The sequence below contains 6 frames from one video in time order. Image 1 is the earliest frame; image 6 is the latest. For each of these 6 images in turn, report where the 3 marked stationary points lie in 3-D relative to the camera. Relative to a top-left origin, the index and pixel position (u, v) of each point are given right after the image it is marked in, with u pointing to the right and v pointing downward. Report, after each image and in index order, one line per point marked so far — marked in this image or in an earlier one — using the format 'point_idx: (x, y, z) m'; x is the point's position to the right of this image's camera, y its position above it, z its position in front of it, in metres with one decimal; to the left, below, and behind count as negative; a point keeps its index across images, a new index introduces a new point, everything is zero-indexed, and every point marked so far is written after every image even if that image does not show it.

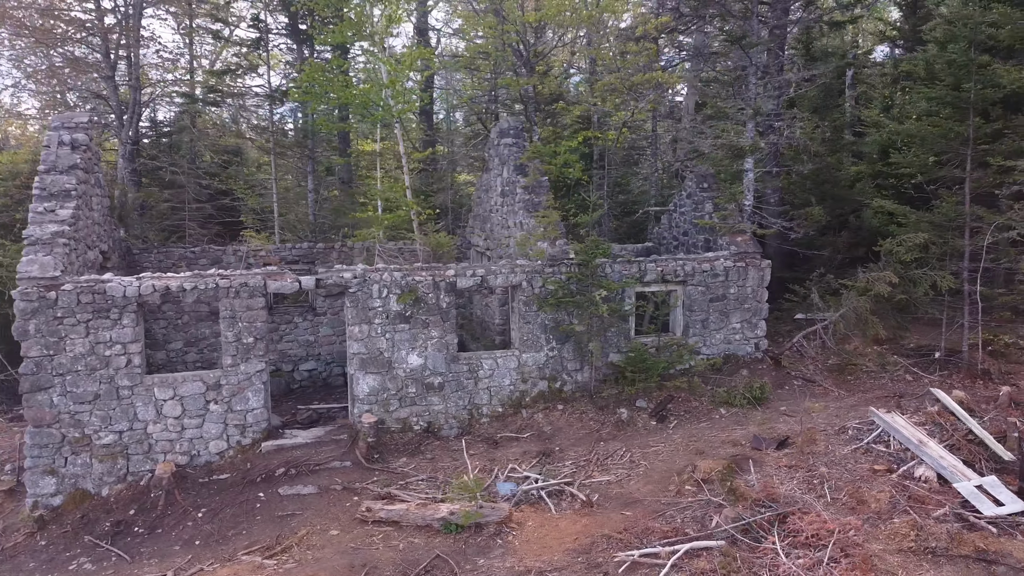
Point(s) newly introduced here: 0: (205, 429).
0: (-3.2, -1.5, +8.3) m
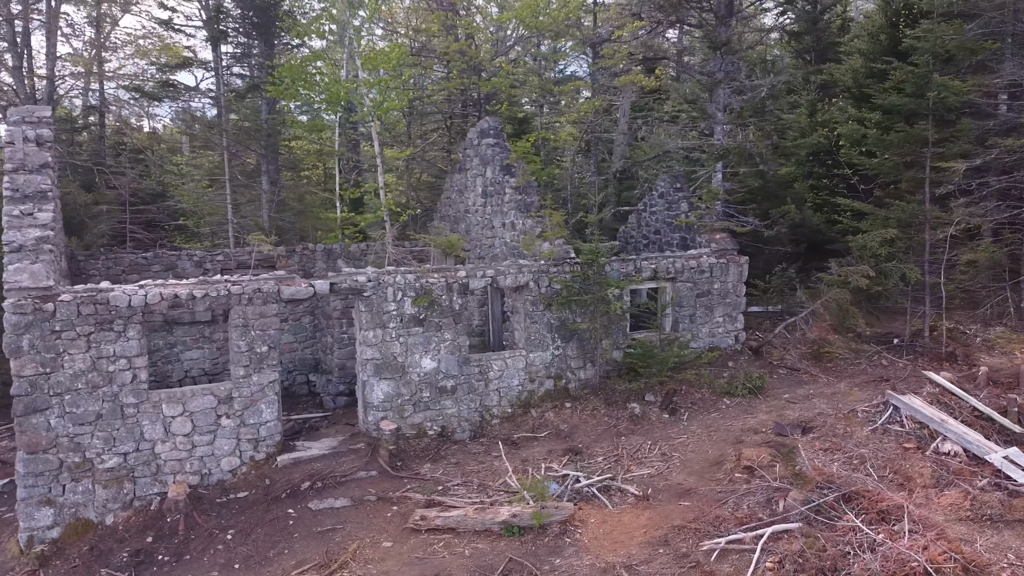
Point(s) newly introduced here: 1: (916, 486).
0: (-2.9, -1.5, +7.8) m
1: (+3.3, -1.6, +6.6) m
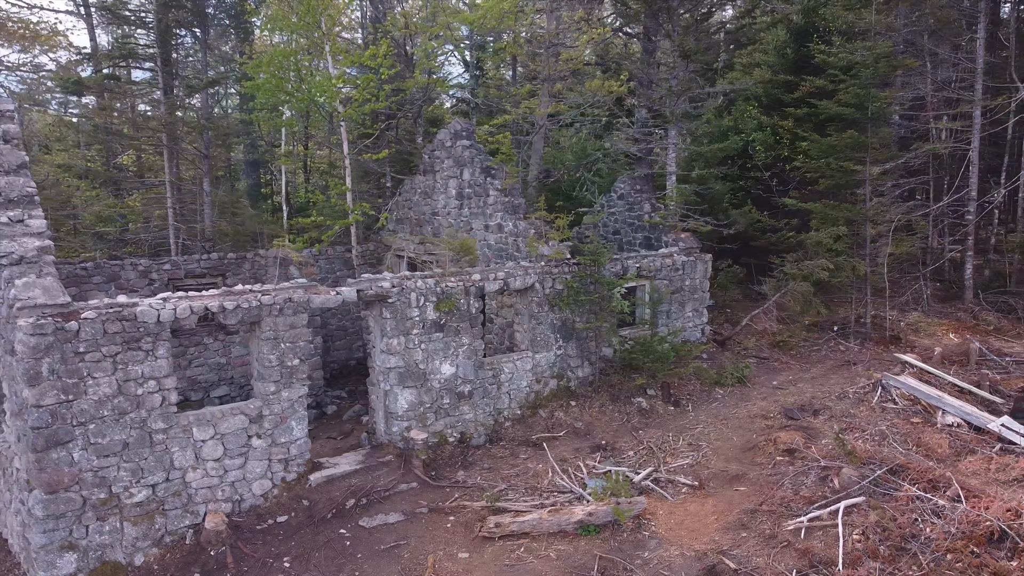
0: (-2.4, -1.6, +7.2) m
1: (+3.9, -1.5, +7.4) m
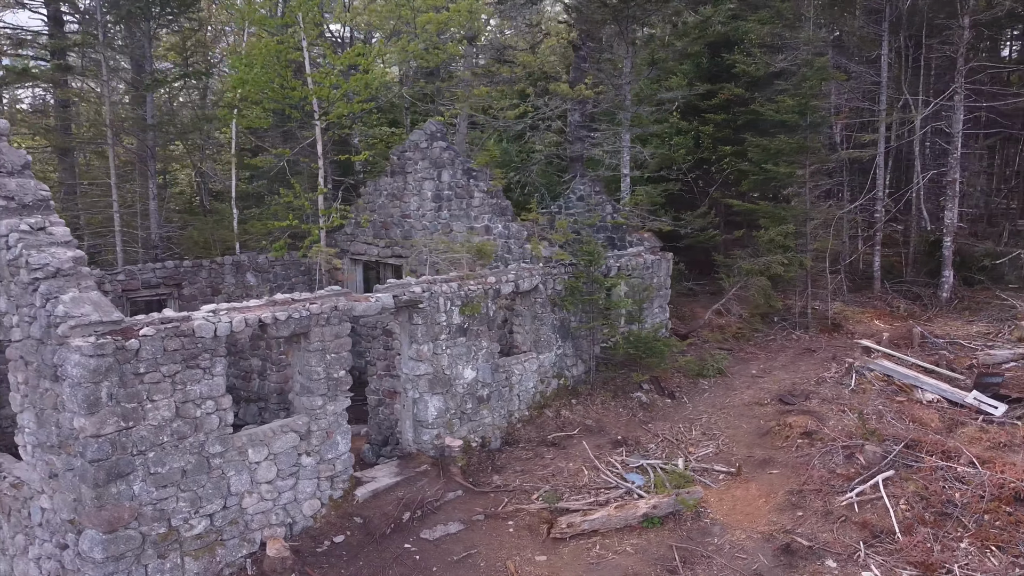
0: (-1.8, -1.7, +6.8) m
1: (+4.3, -1.4, +8.2) m
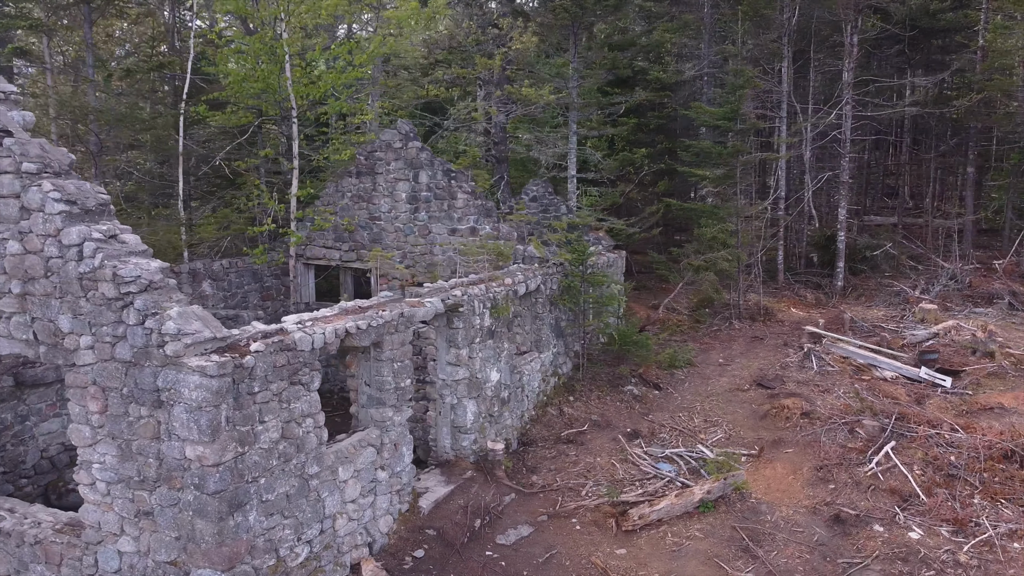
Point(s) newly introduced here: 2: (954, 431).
0: (-1.1, -1.7, +6.5) m
1: (+4.5, -1.3, +9.2) m
2: (+4.6, -1.5, +8.4) m
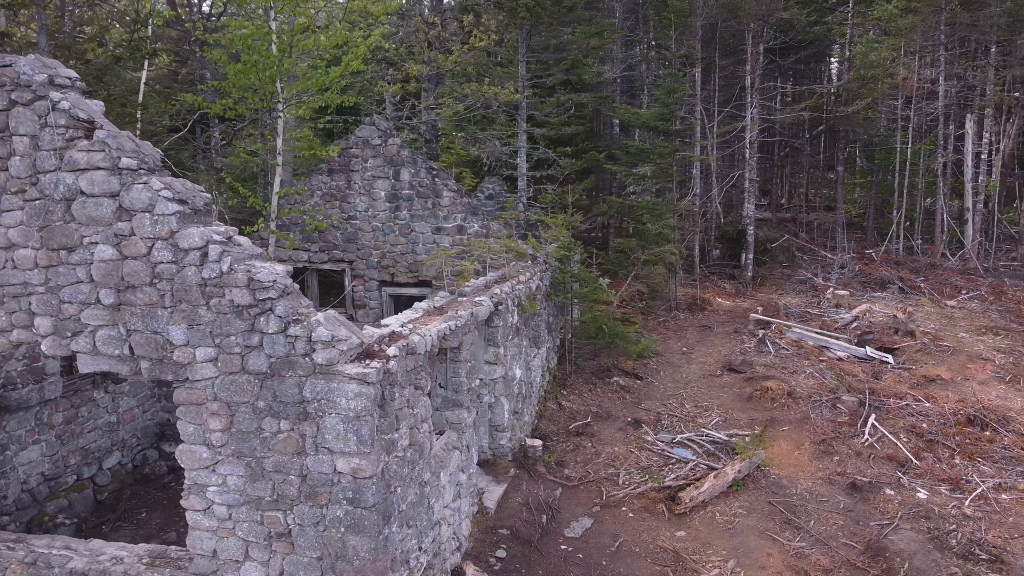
0: (-0.4, -1.7, +6.4) m
1: (+4.5, -1.1, +10.2) m
2: (+4.8, -1.3, +9.5) m
